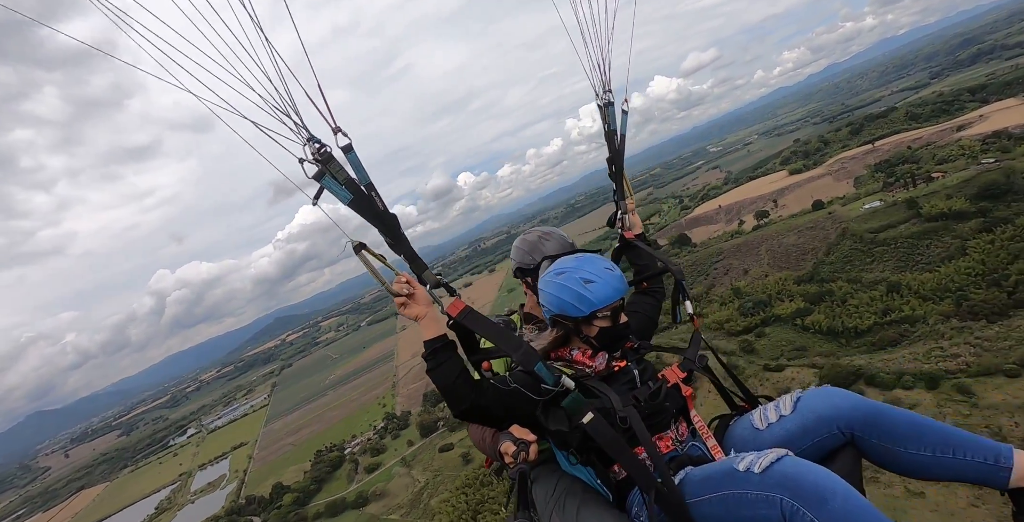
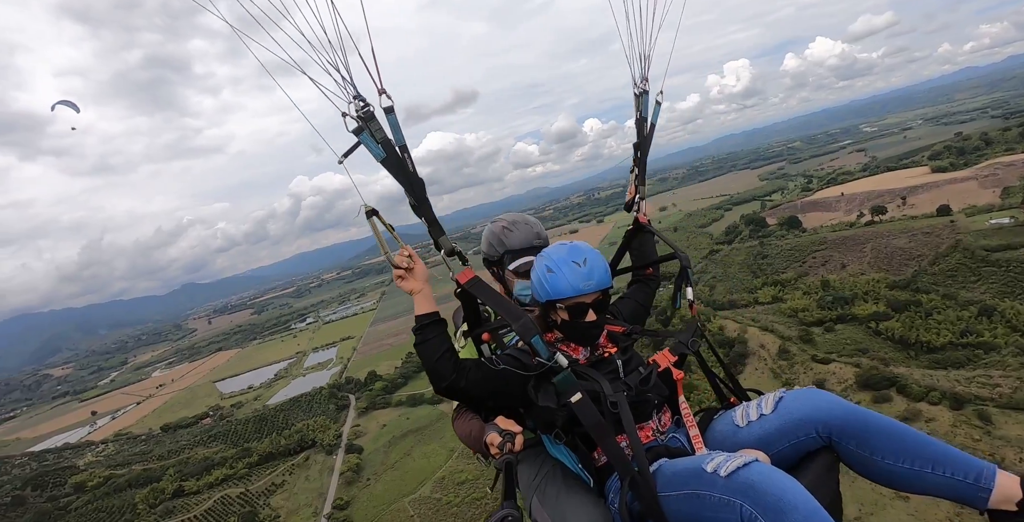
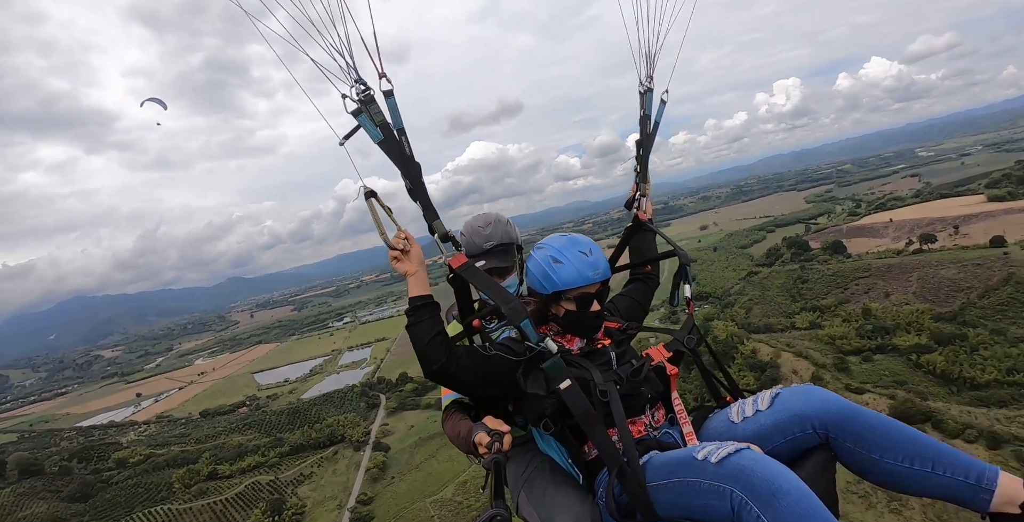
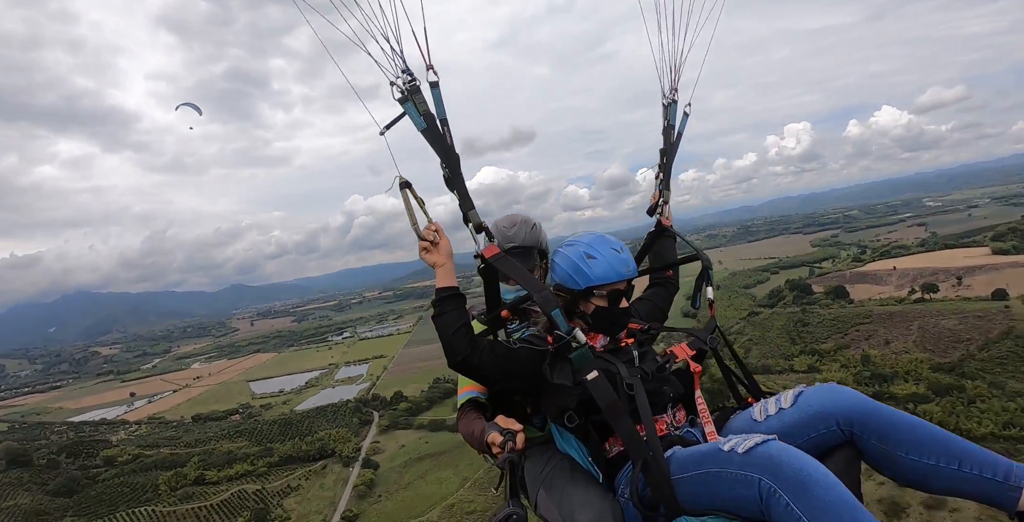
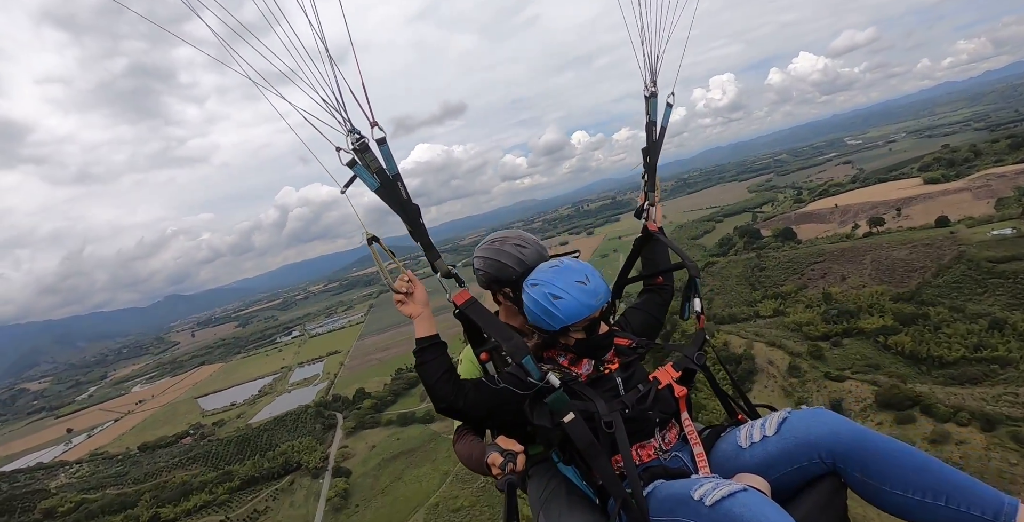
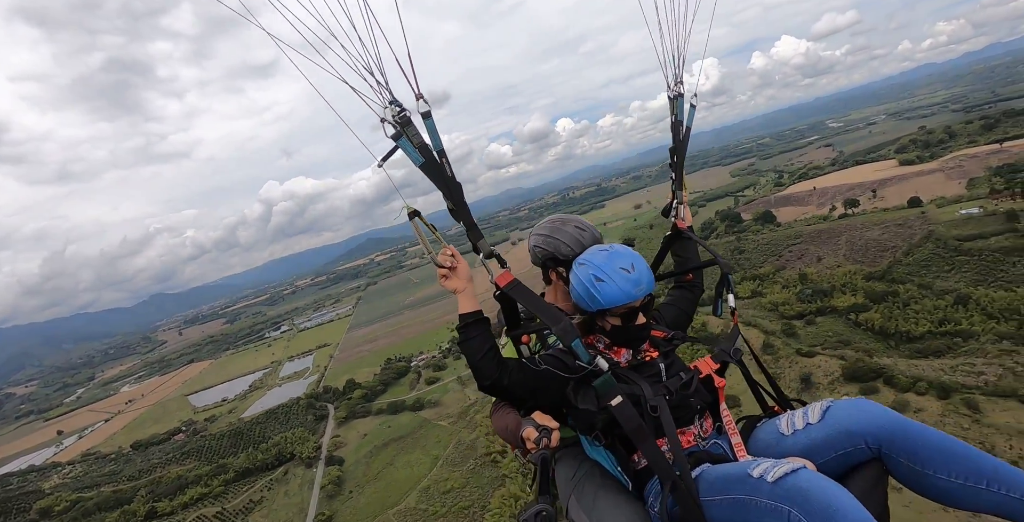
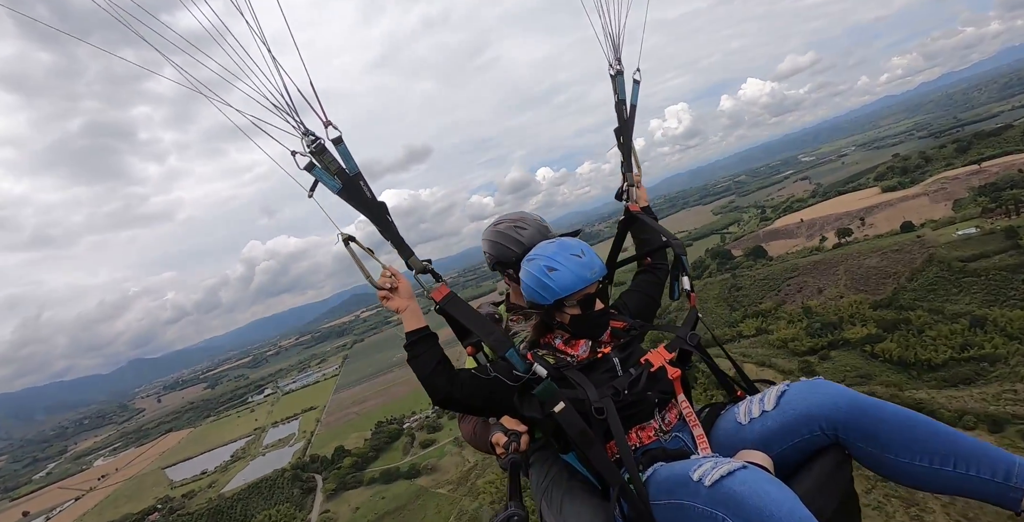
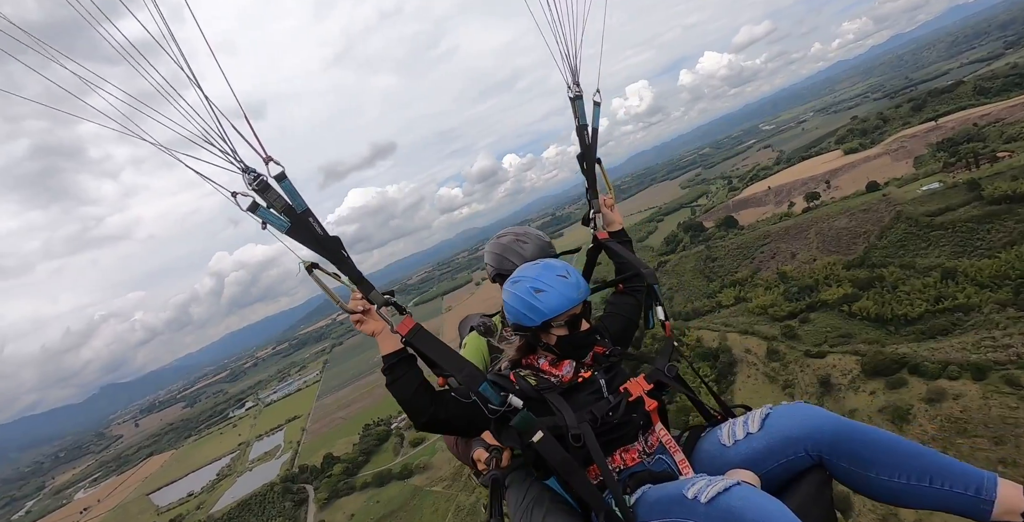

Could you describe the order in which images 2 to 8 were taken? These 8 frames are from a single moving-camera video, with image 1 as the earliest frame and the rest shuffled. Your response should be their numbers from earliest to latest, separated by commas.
8, 7, 5, 6, 2, 3, 4
